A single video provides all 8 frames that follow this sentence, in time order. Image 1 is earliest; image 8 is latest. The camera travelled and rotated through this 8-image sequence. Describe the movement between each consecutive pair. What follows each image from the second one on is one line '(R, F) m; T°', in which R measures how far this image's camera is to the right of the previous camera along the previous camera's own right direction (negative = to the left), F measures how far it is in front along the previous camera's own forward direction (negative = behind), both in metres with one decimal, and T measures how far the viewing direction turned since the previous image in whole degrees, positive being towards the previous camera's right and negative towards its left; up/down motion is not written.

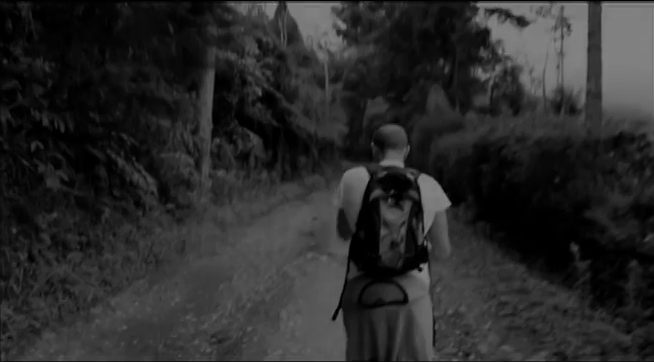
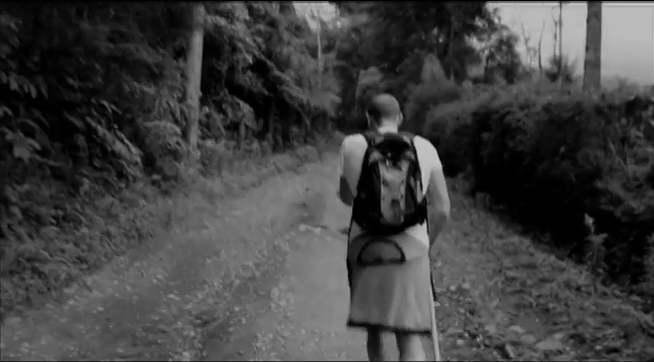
(0.0, +0.6) m; +1°
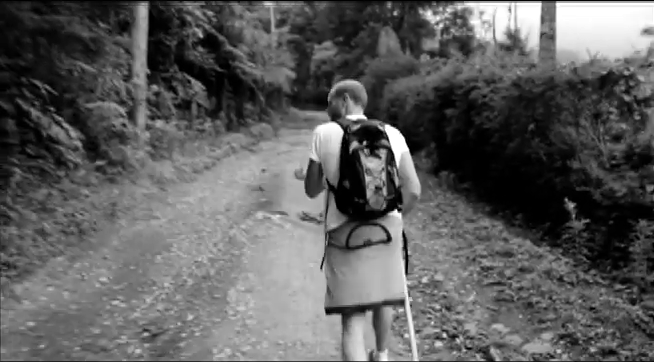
(0.0, +0.7) m; +4°
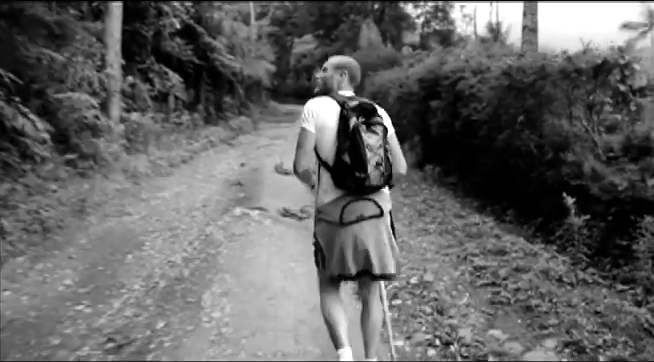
(0.0, +0.4) m; +2°
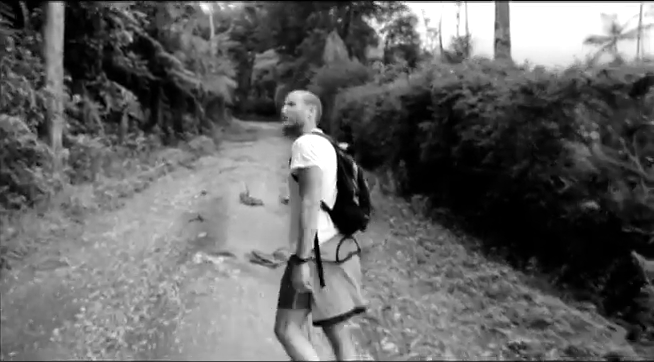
(-0.2, +1.5) m; +3°
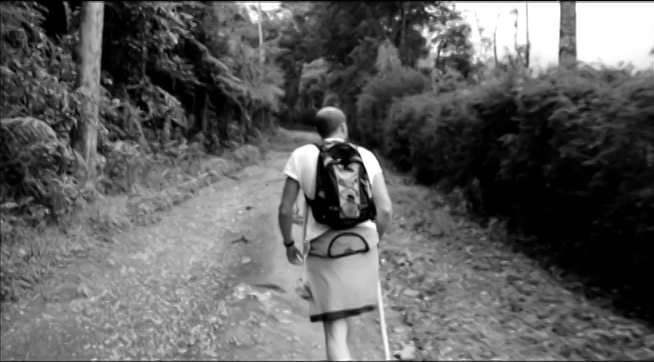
(-0.3, +1.4) m; -4°
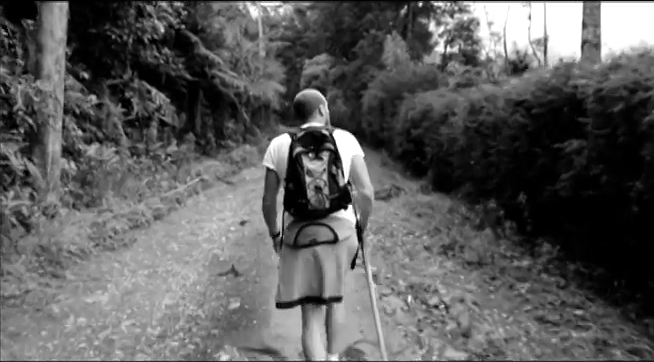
(-0.1, +1.9) m; 0°
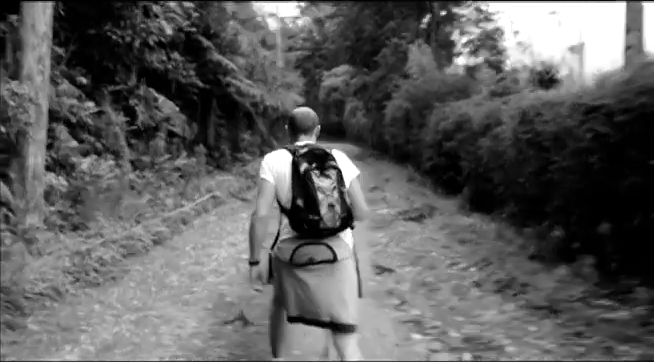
(-0.1, +1.5) m; -2°
